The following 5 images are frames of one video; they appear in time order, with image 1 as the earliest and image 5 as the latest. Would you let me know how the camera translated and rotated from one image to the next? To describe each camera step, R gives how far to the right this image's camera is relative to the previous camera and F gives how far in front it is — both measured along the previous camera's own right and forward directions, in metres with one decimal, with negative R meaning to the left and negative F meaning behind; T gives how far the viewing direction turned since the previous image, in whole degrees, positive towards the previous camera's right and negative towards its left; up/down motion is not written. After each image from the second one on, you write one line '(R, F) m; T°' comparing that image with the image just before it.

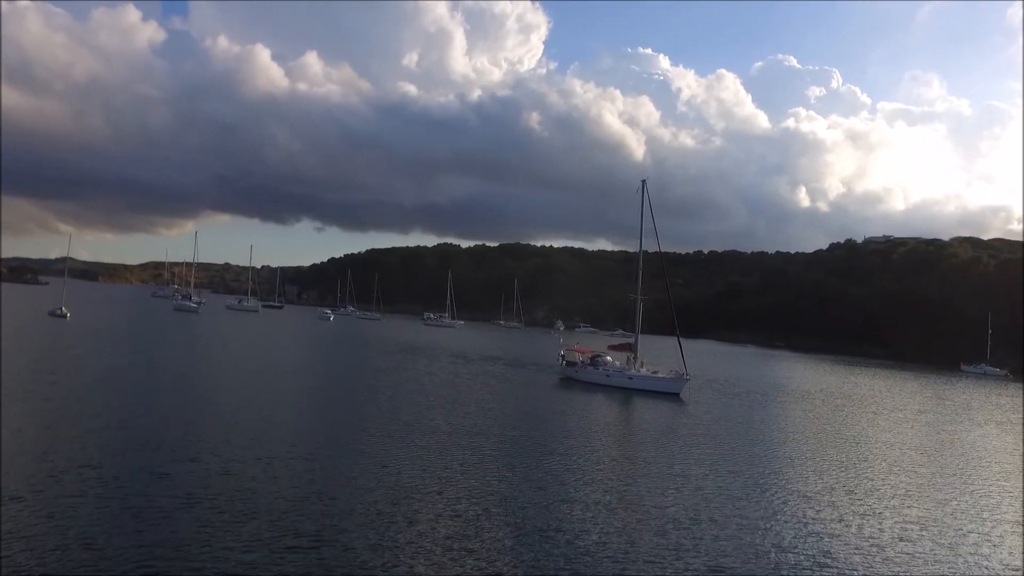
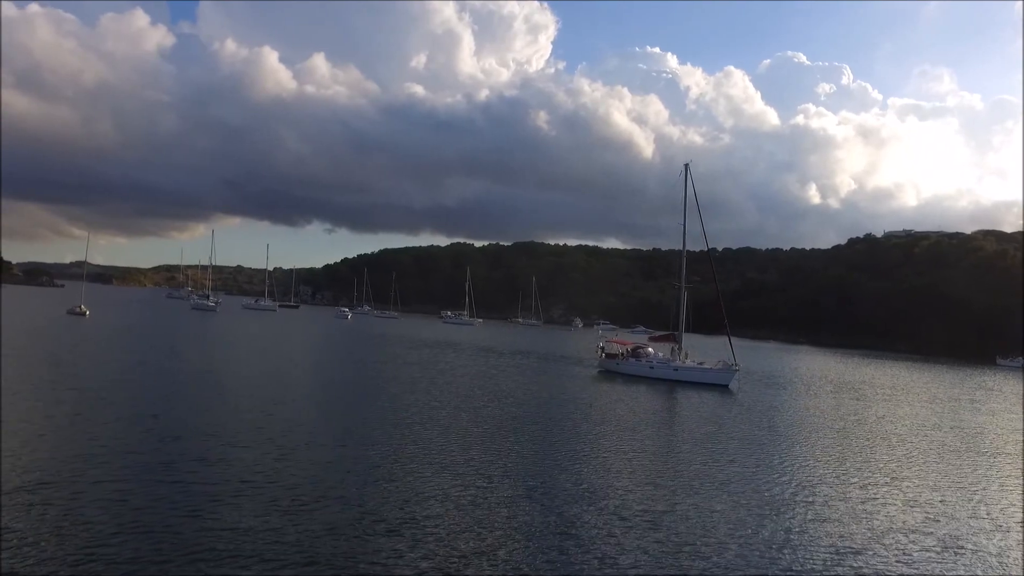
(-0.4, +0.3) m; -1°
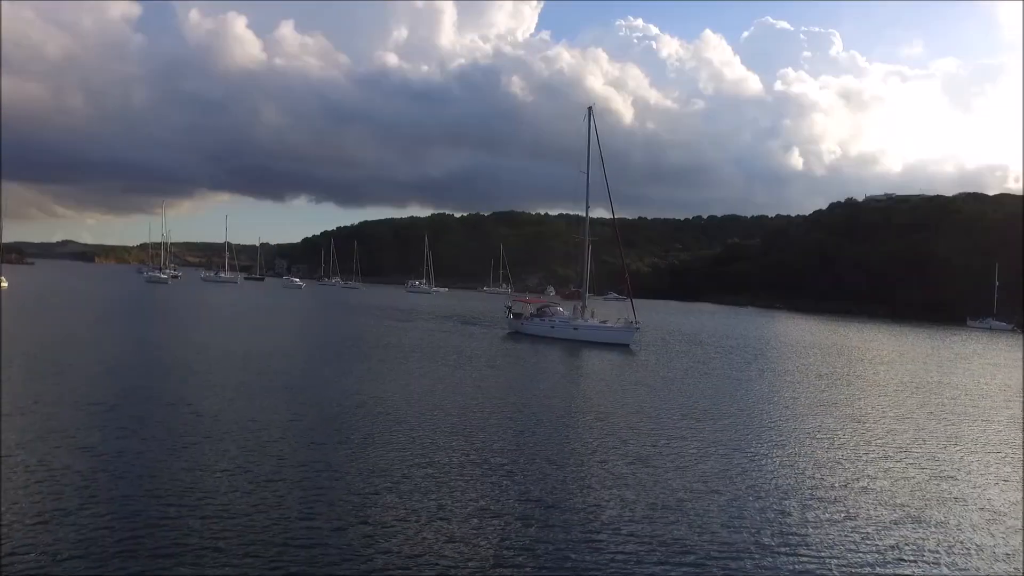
(+1.3, +0.5) m; 0°
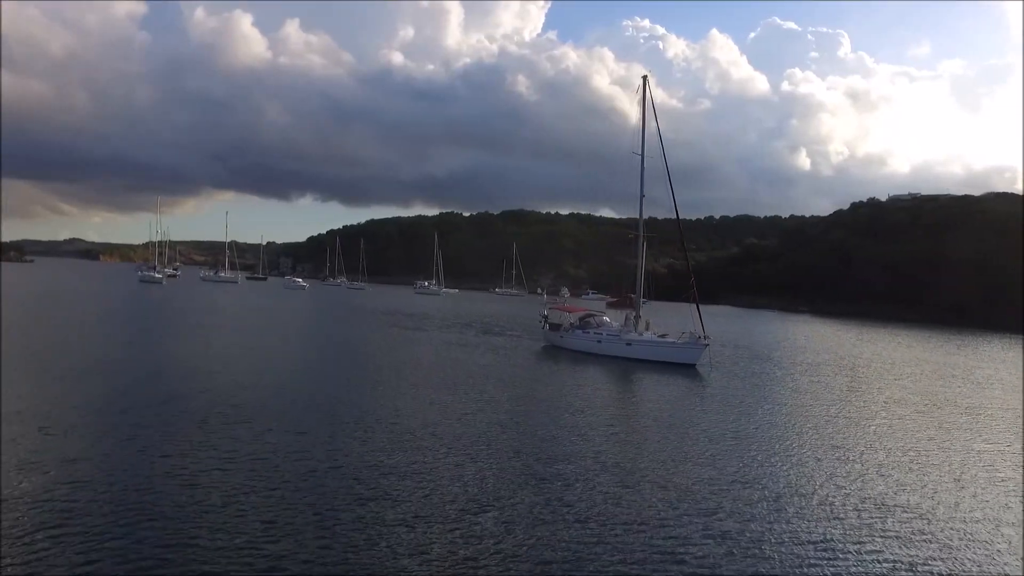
(-0.4, +1.4) m; 0°
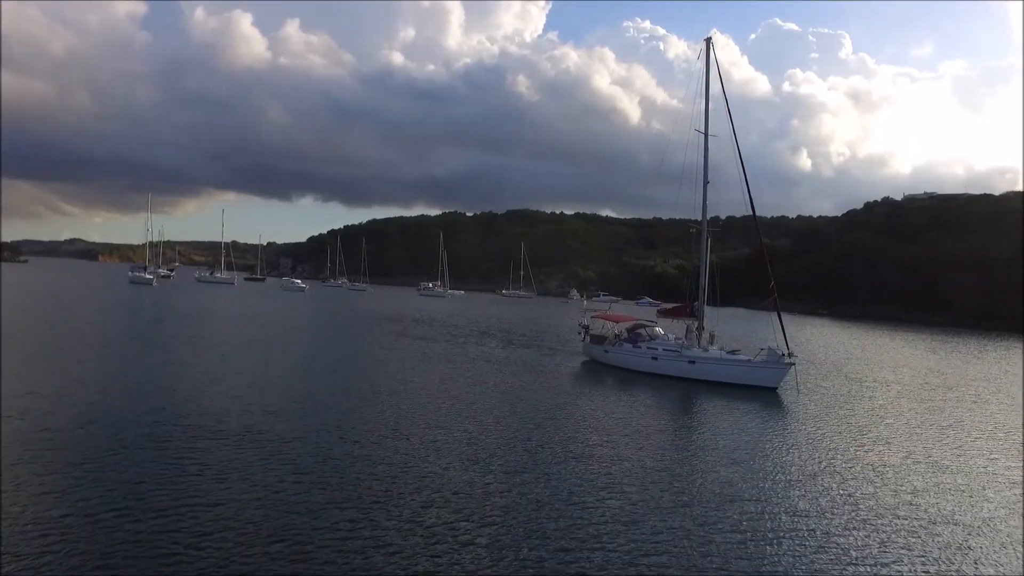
(-0.3, +1.2) m; 0°
